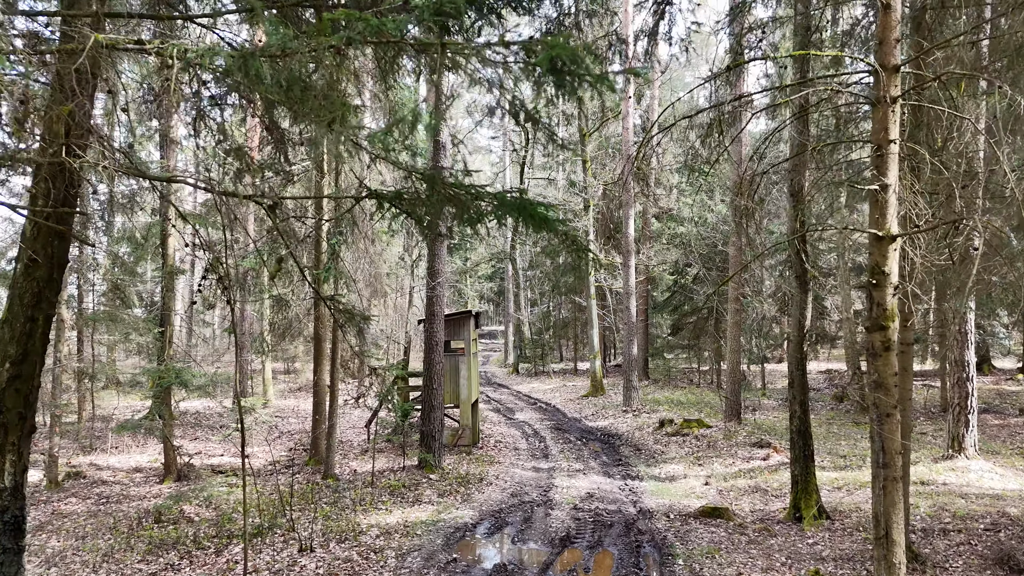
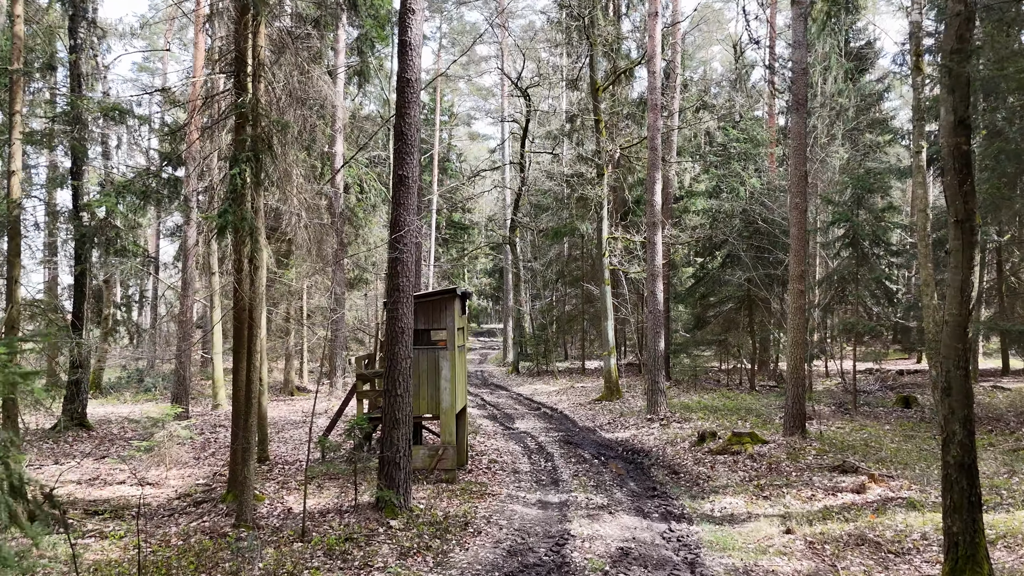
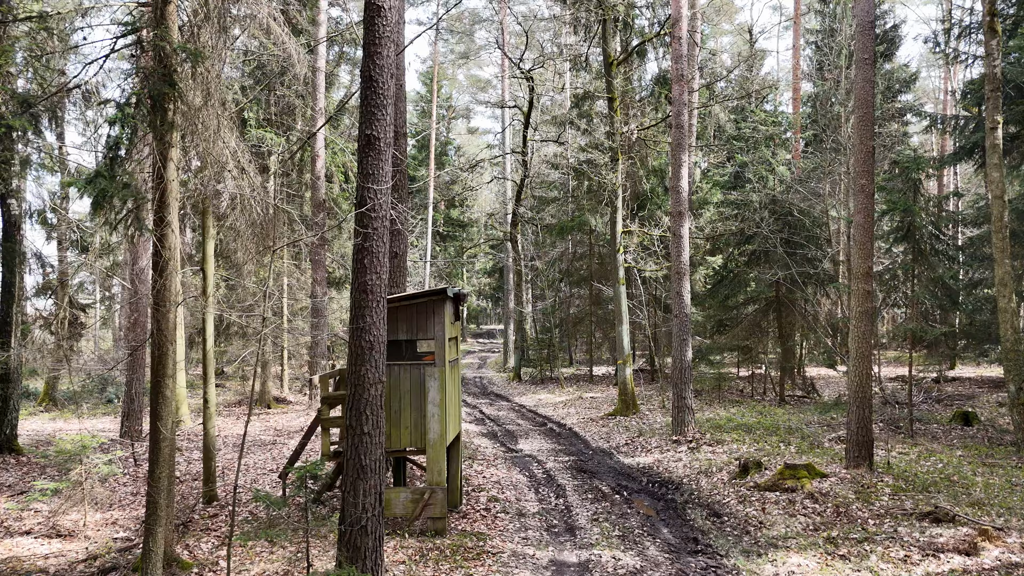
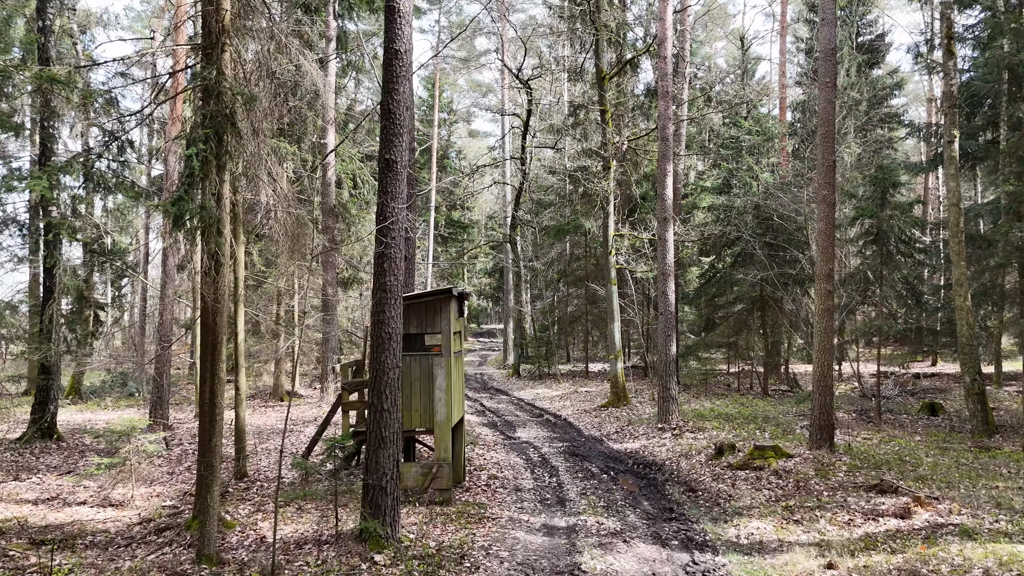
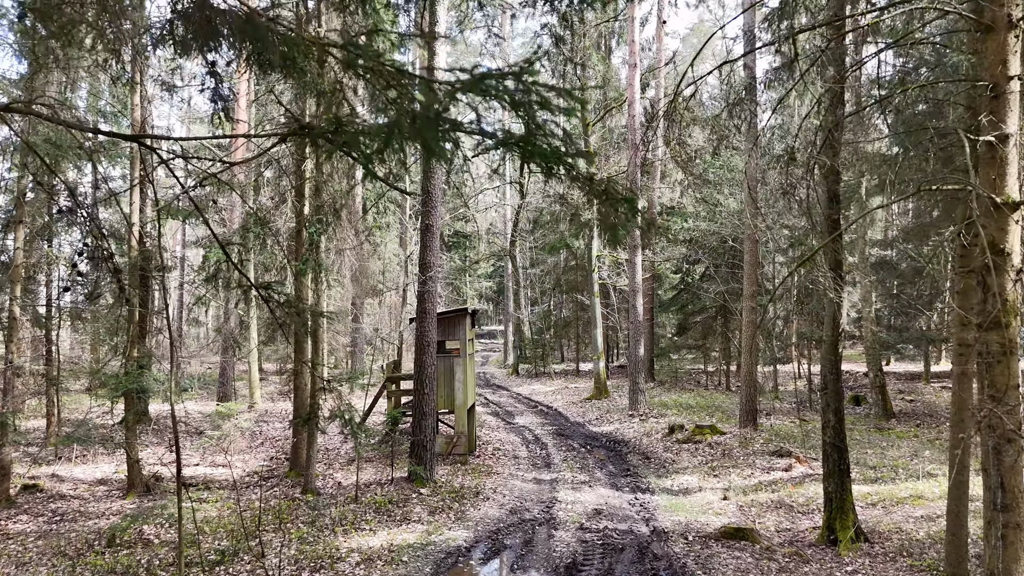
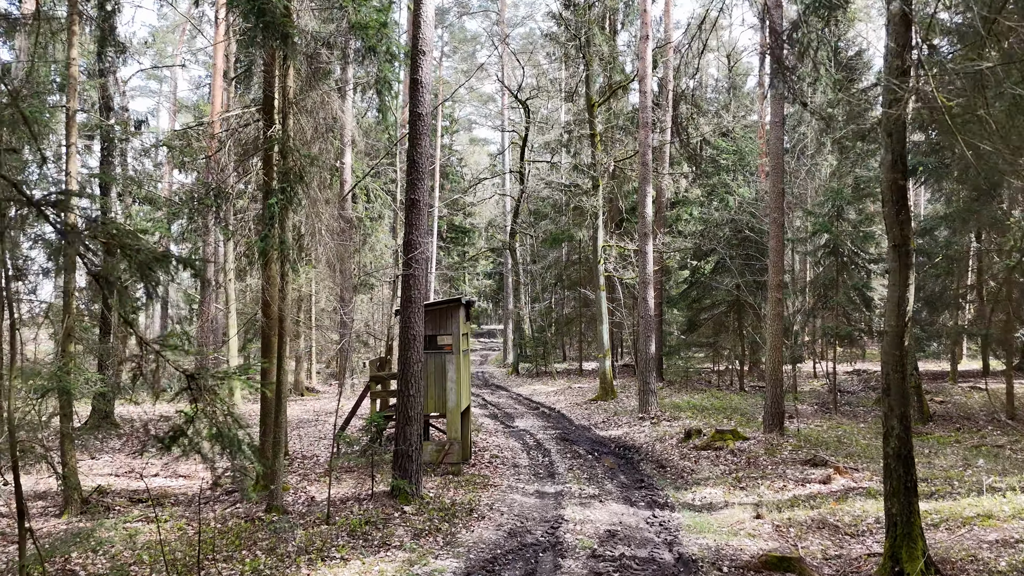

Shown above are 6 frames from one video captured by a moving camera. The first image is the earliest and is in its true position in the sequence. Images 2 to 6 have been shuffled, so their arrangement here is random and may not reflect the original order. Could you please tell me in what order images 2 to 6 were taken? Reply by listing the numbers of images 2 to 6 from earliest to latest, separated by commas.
5, 6, 2, 4, 3
